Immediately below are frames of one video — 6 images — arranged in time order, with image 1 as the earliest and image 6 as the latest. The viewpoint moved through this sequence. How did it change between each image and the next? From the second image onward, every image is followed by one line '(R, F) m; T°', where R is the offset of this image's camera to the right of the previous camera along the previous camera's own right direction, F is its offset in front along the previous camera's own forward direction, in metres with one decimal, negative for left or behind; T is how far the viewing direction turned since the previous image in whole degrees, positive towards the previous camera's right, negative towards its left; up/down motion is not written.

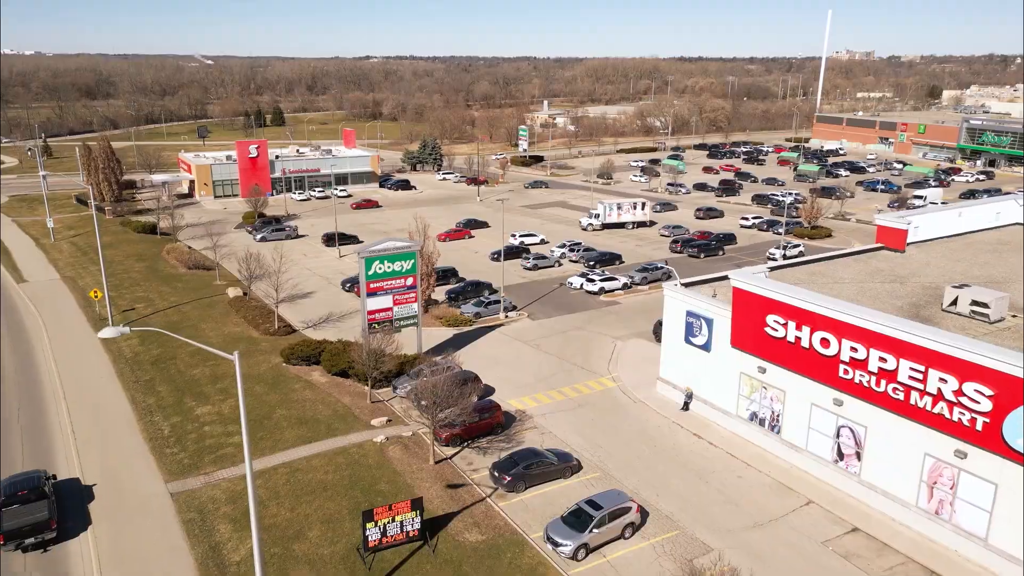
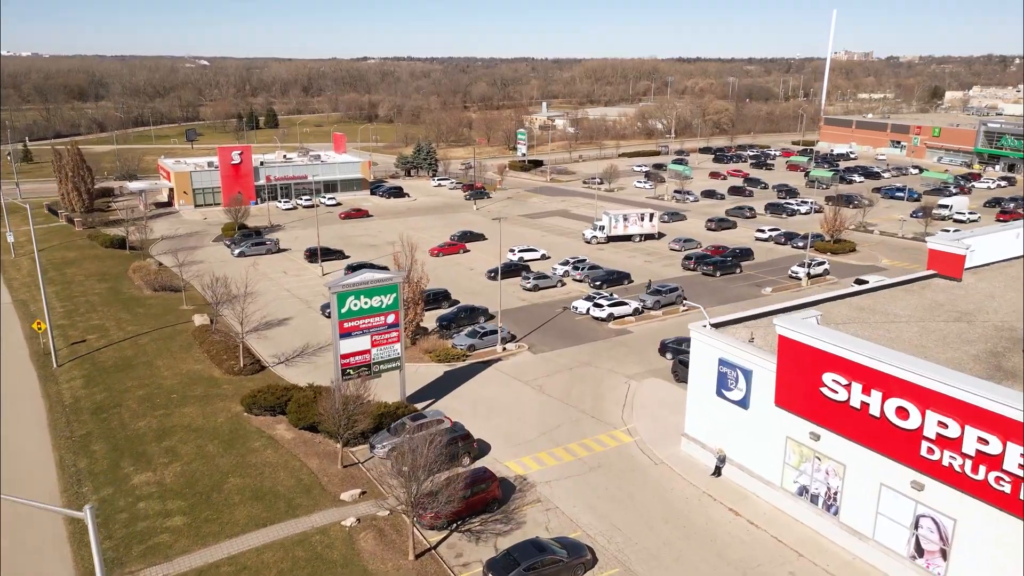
(0.0, +3.9) m; 0°
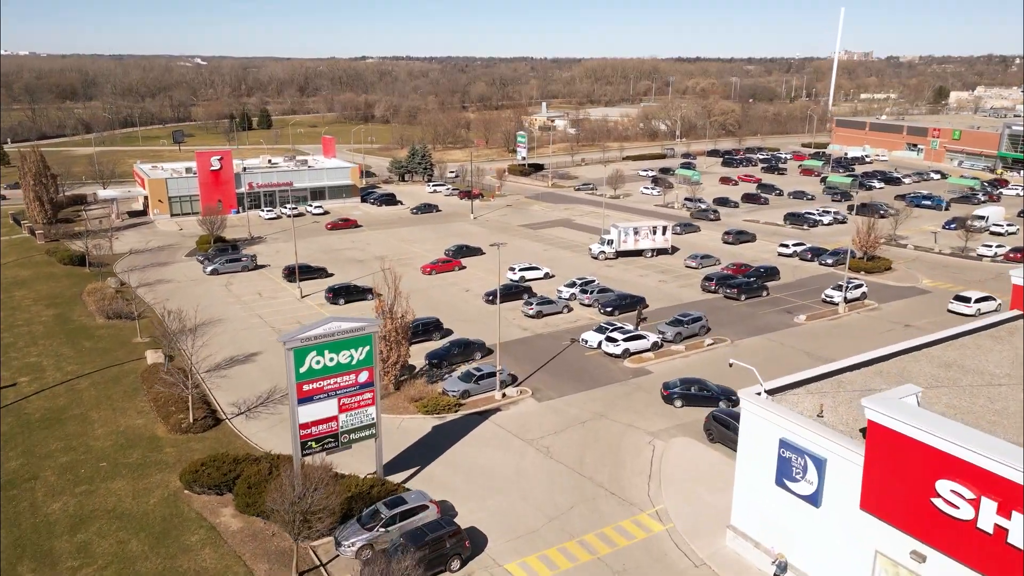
(-0.1, +4.5) m; 0°
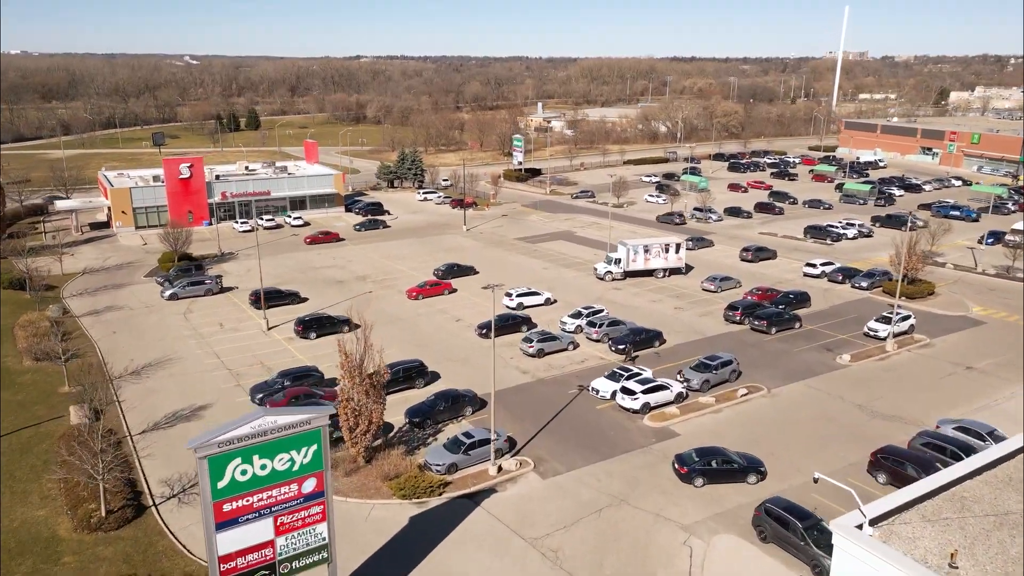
(-0.1, +4.9) m; 0°
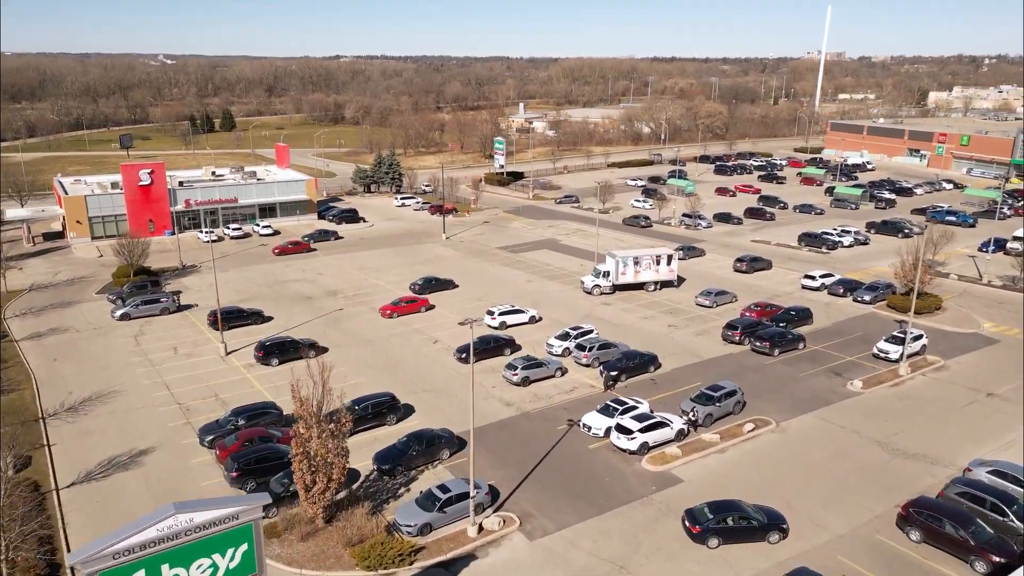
(0.0, +2.7) m; +1°
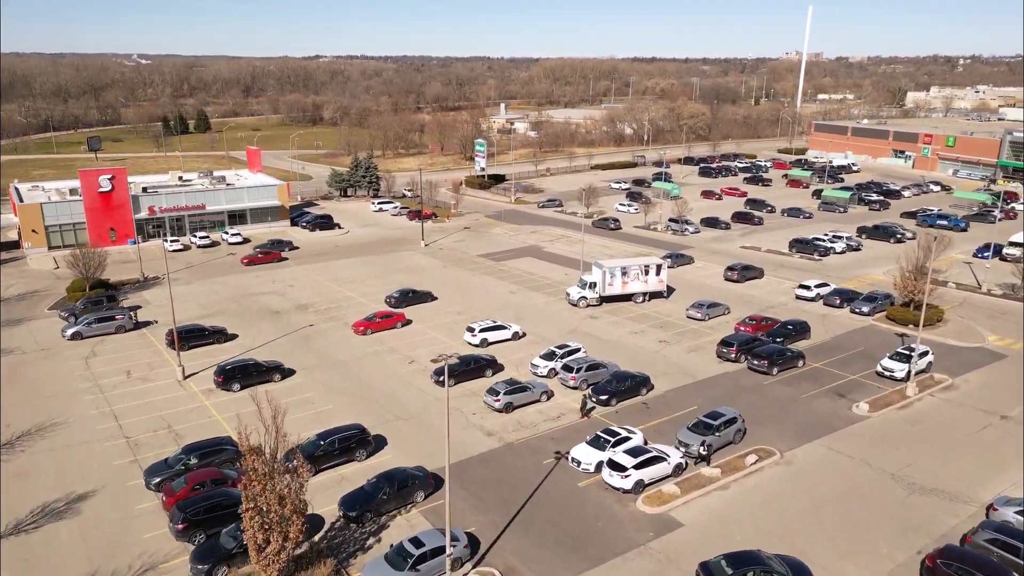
(+0.1, +2.1) m; +1°
